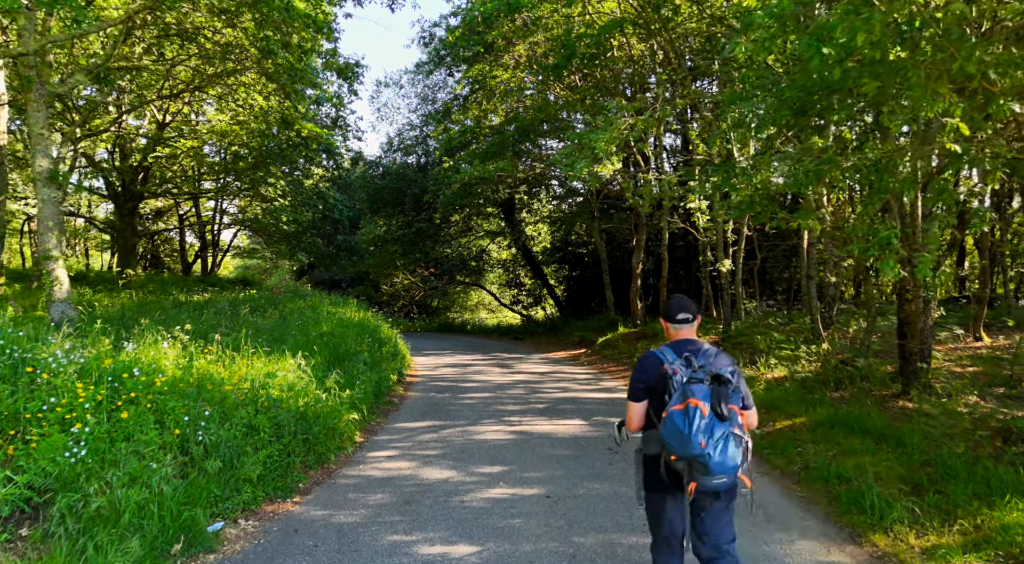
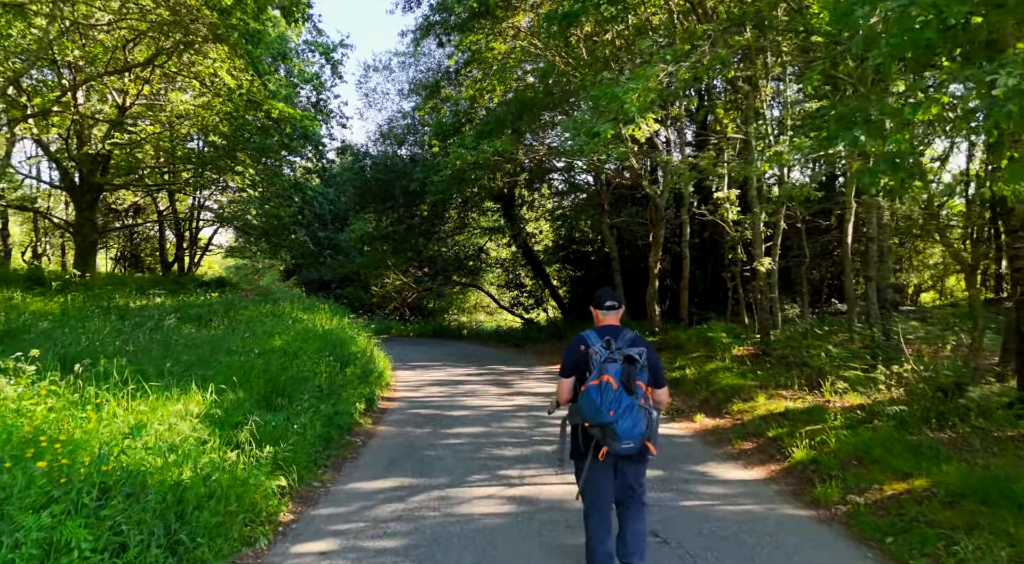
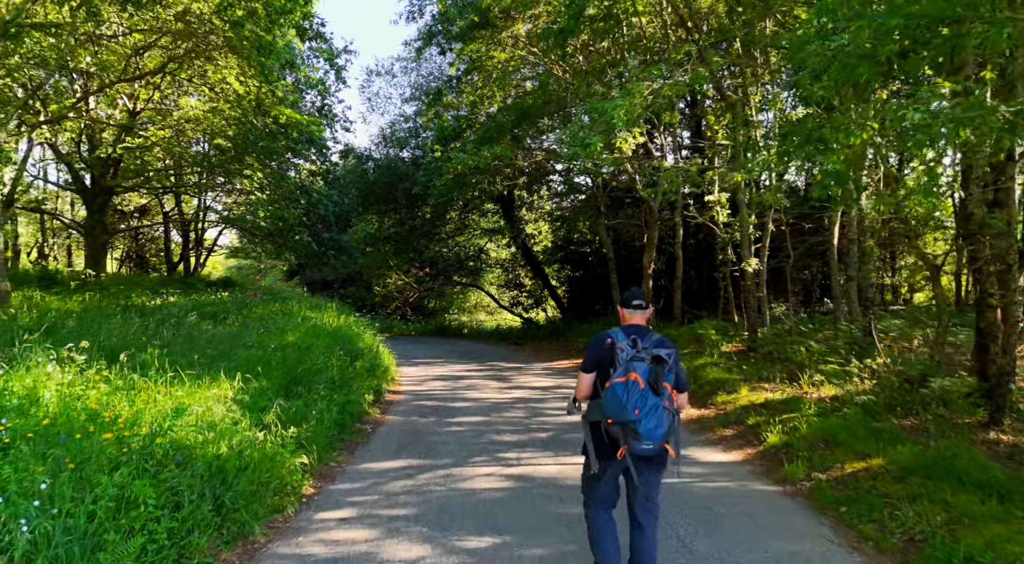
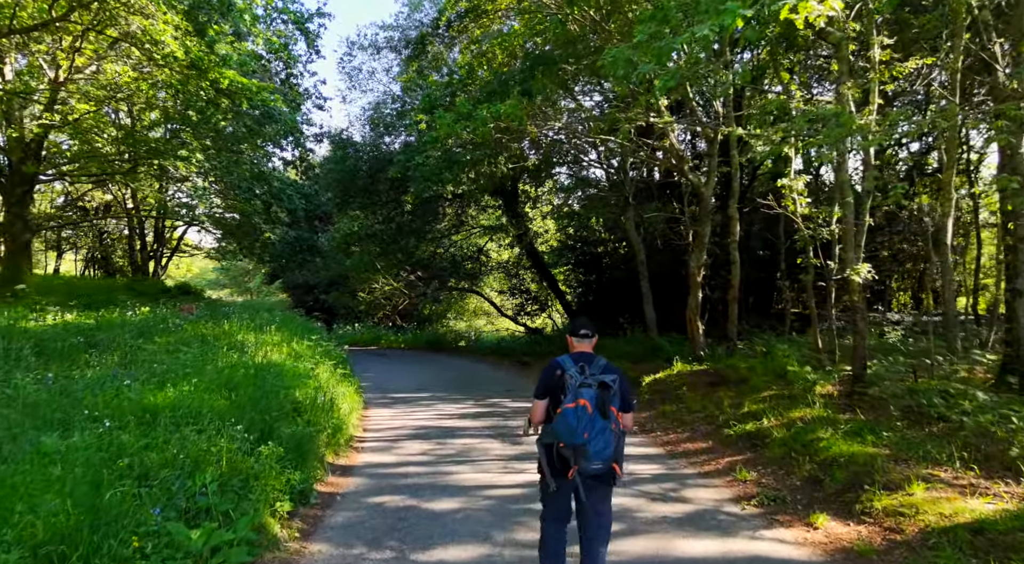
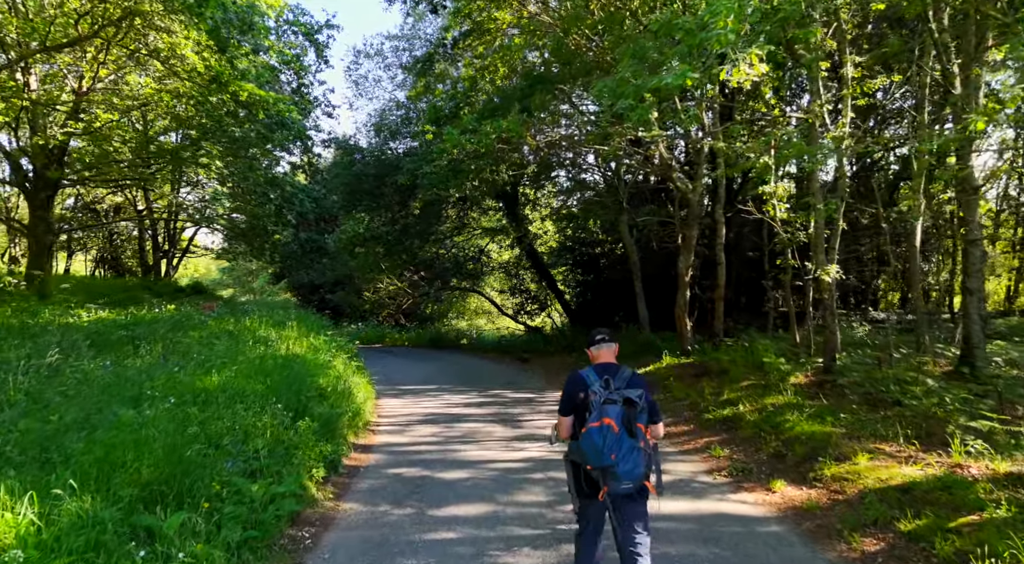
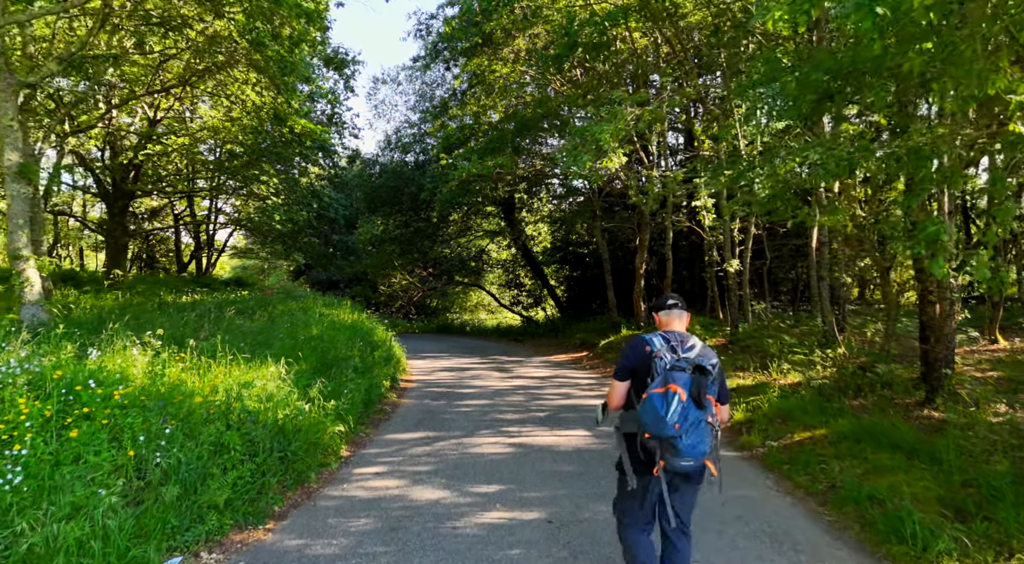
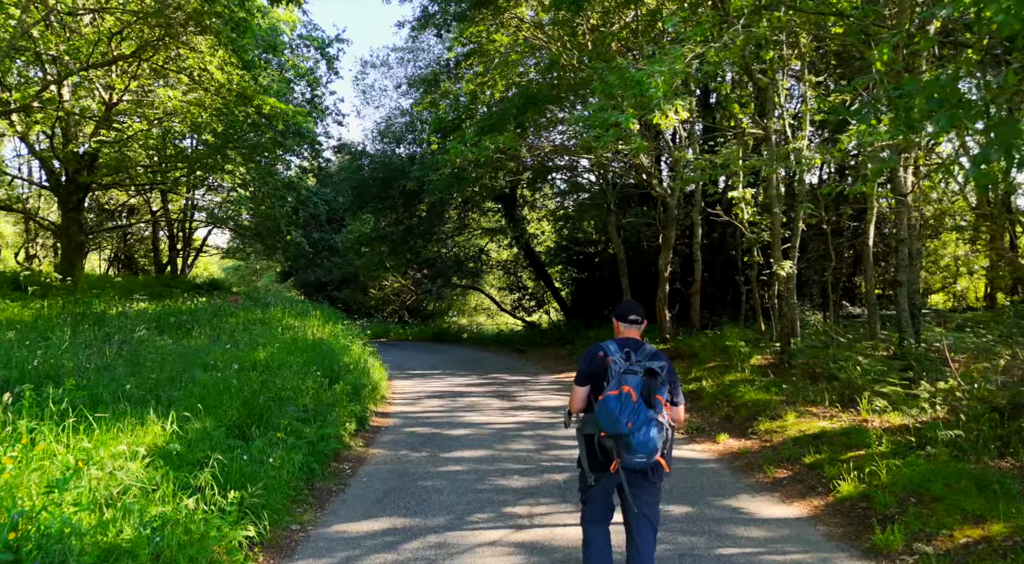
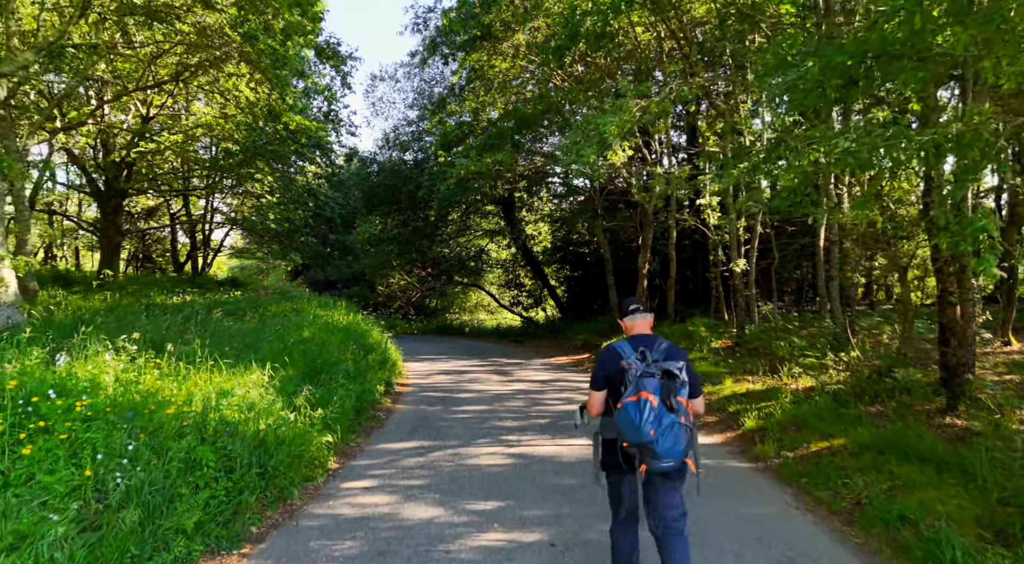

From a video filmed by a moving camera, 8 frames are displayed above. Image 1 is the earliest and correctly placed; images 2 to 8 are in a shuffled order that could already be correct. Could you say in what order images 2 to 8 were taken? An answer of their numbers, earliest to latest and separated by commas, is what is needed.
6, 8, 3, 2, 7, 5, 4
